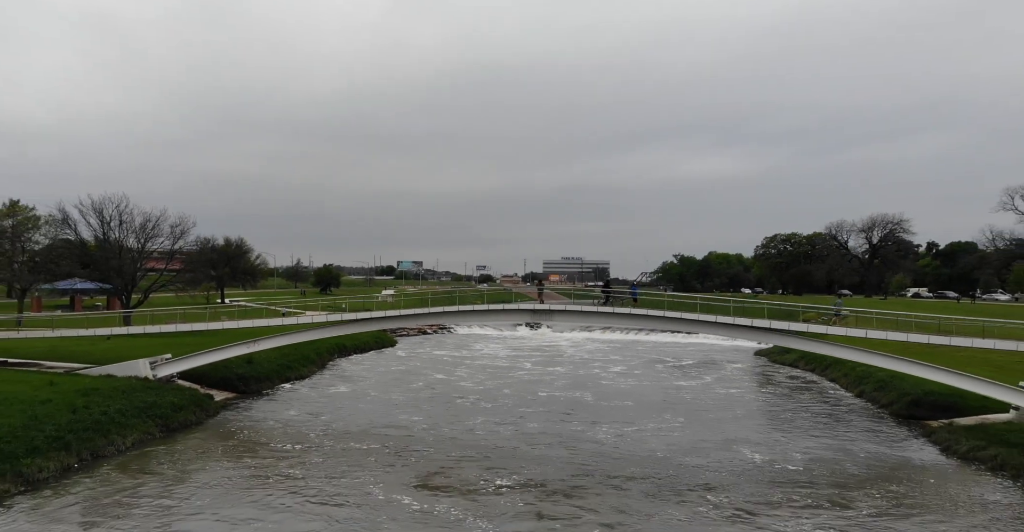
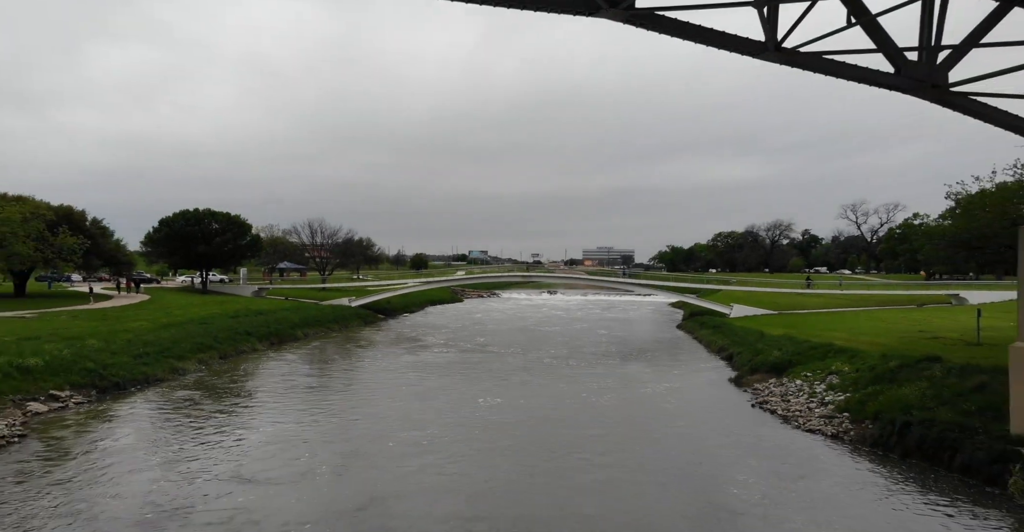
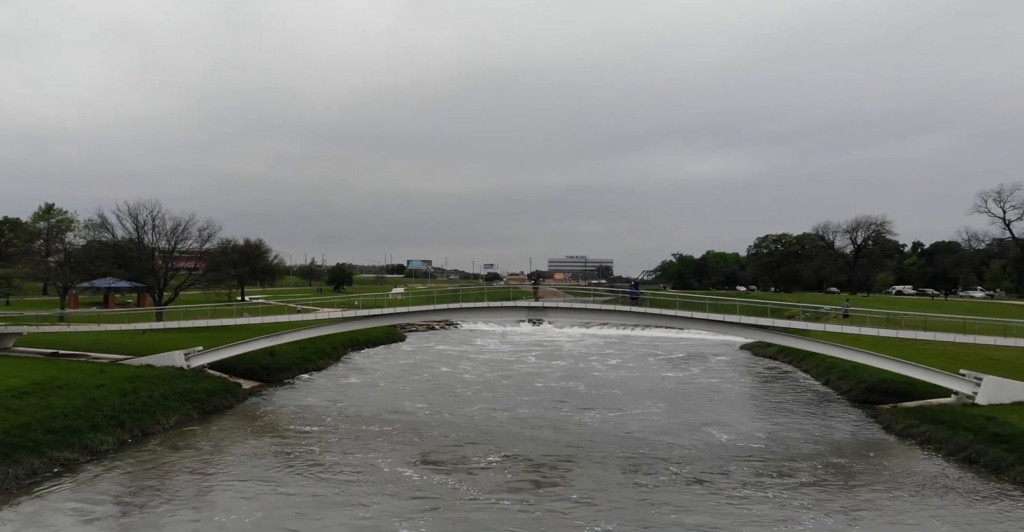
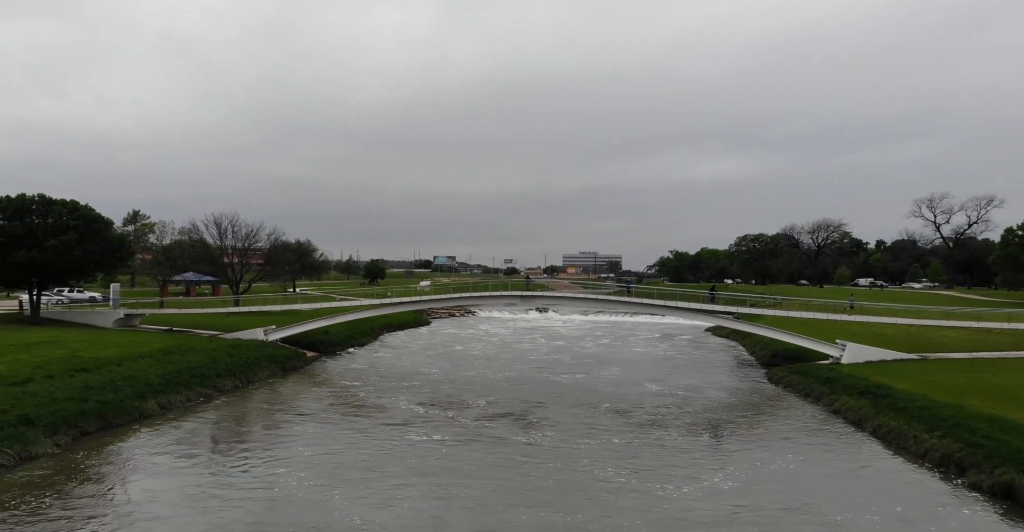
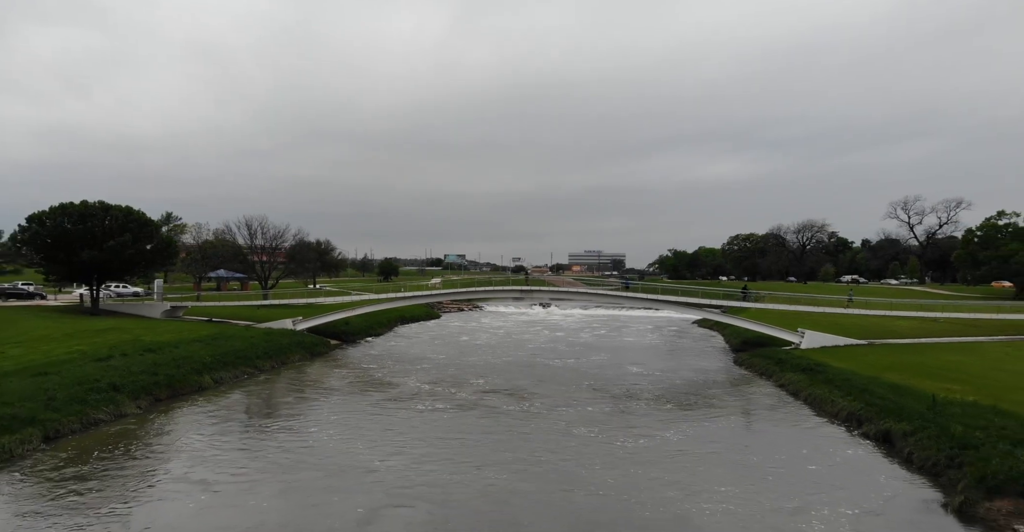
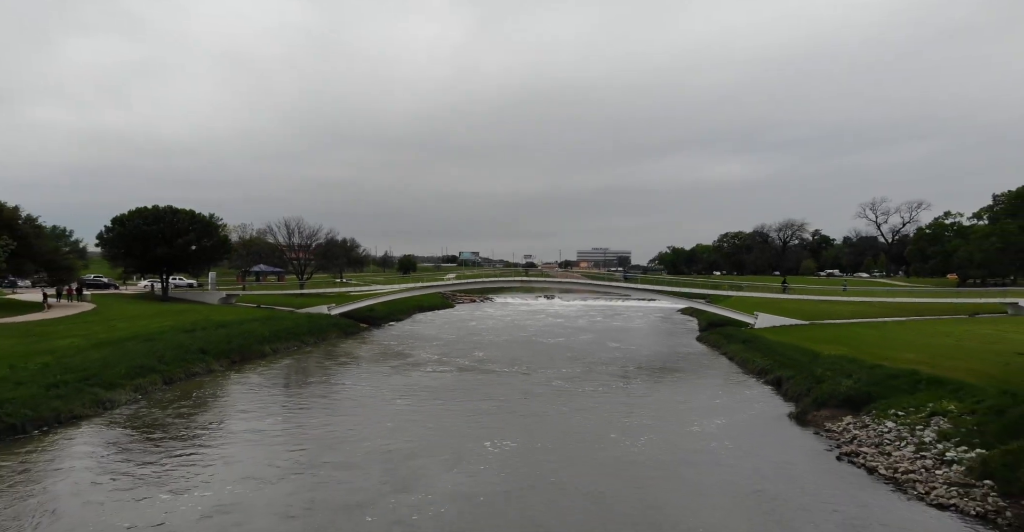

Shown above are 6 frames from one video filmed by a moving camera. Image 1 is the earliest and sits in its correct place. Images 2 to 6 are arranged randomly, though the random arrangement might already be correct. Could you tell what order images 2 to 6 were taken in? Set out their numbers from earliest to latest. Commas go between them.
3, 4, 5, 6, 2
